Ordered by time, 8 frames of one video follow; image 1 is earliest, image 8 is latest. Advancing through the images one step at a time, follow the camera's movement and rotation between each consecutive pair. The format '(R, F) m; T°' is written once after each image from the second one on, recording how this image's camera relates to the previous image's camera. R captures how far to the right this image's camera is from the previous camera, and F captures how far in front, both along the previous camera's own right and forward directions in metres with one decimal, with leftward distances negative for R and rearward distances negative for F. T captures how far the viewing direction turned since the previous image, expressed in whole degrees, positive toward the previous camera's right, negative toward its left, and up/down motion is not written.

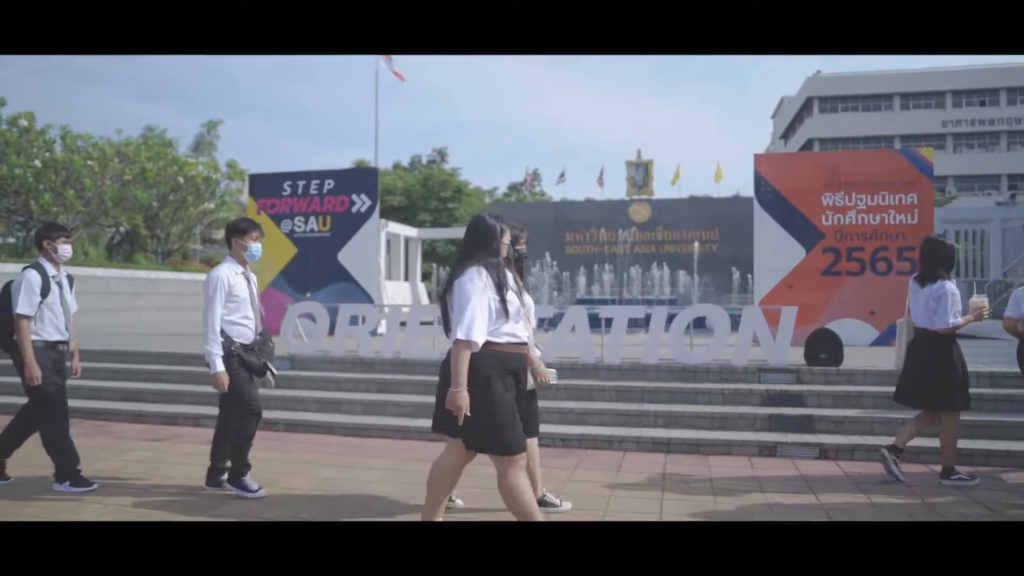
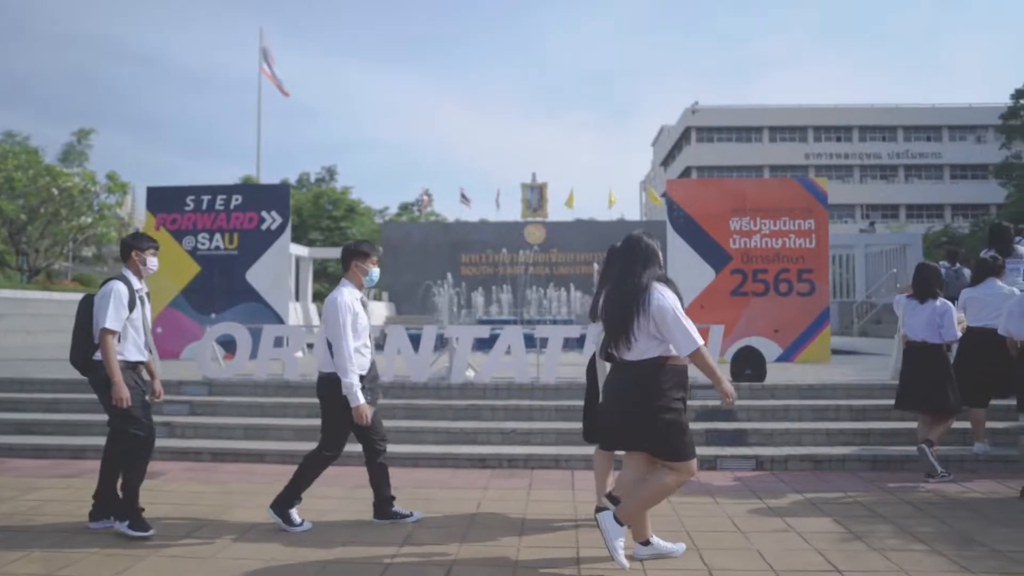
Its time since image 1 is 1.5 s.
(-0.6, +0.1) m; +9°
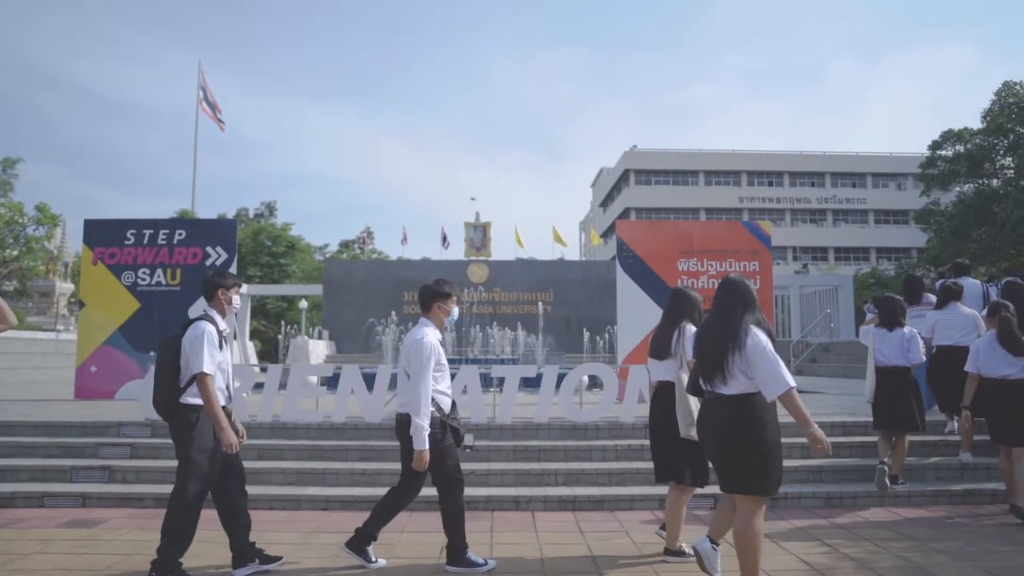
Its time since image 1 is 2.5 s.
(-0.2, 0.0) m; +5°
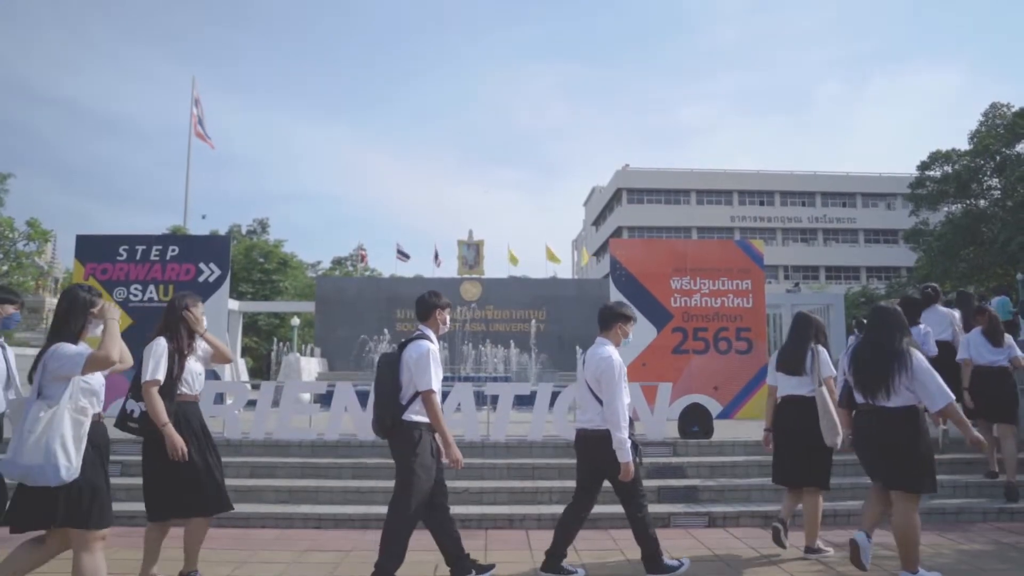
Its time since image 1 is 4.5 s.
(0.0, 0.0) m; +1°
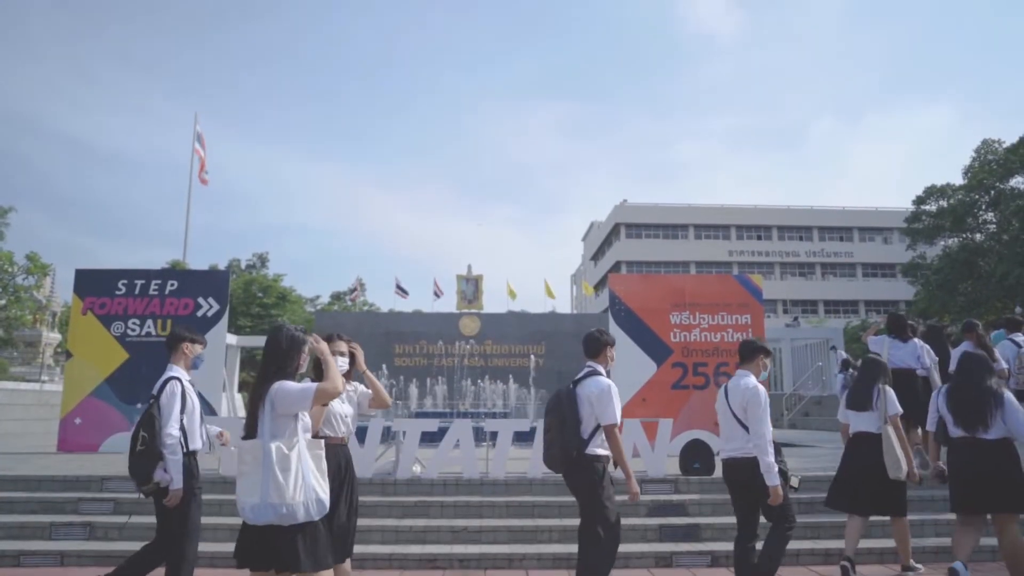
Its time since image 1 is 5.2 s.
(0.0, 0.0) m; 0°
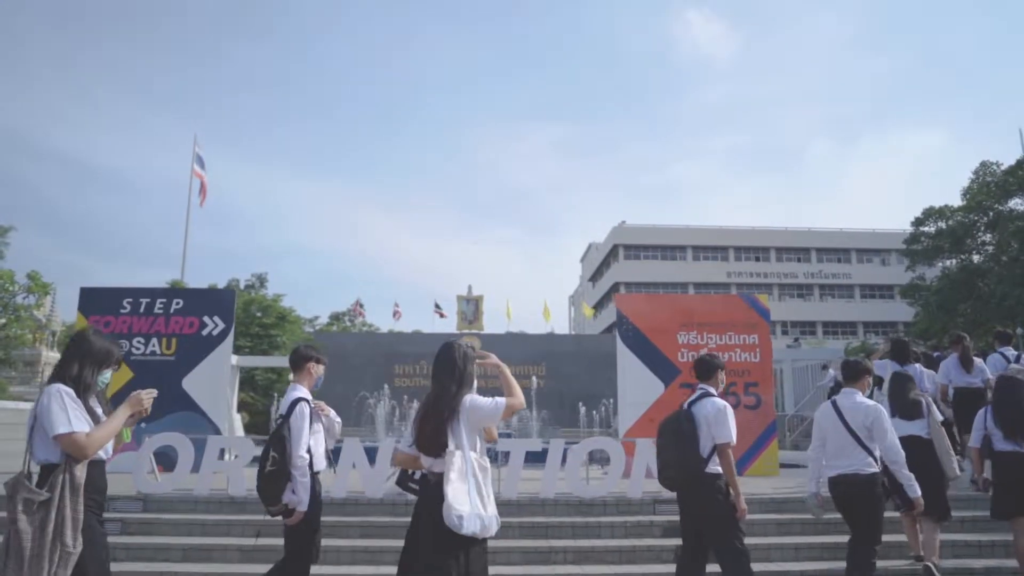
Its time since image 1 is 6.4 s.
(-0.2, 0.0) m; 0°
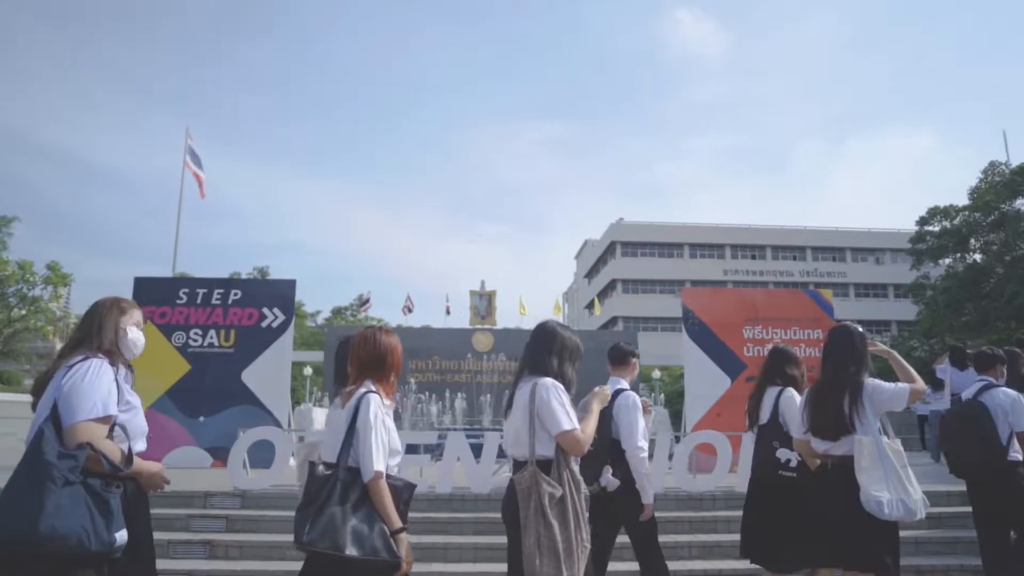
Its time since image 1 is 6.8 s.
(-1.3, +0.2) m; +1°
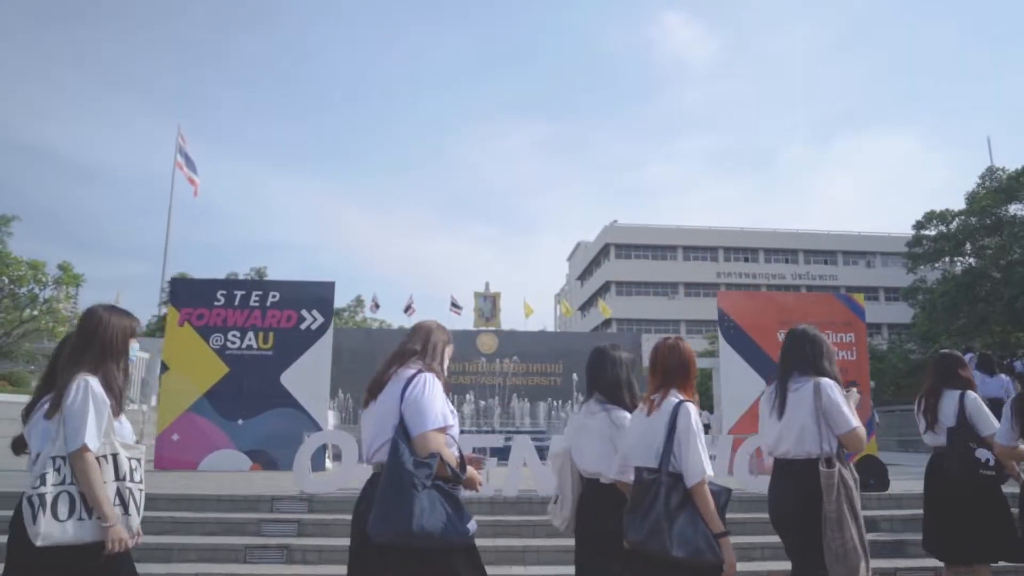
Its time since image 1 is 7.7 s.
(-0.8, 0.0) m; +1°
